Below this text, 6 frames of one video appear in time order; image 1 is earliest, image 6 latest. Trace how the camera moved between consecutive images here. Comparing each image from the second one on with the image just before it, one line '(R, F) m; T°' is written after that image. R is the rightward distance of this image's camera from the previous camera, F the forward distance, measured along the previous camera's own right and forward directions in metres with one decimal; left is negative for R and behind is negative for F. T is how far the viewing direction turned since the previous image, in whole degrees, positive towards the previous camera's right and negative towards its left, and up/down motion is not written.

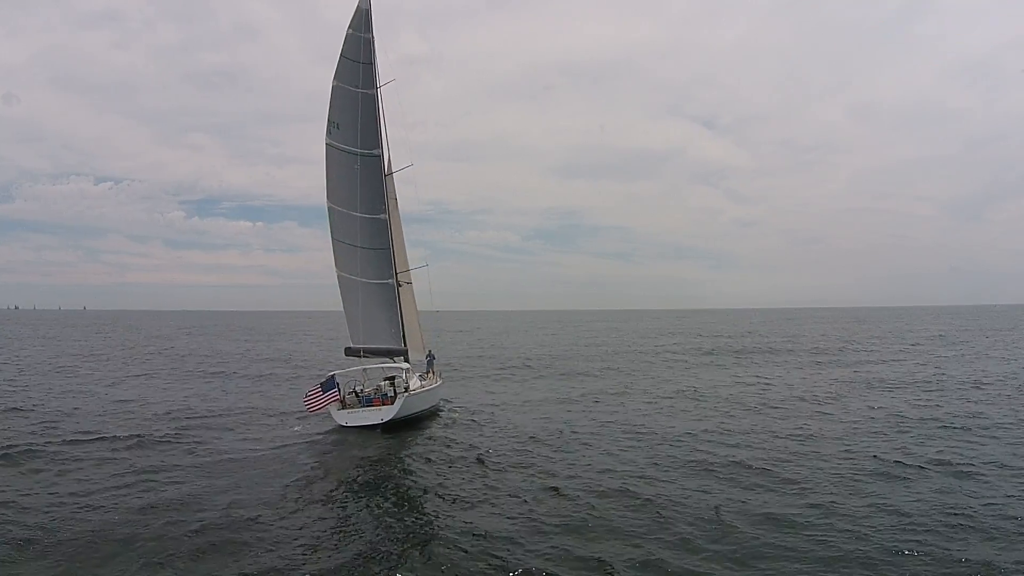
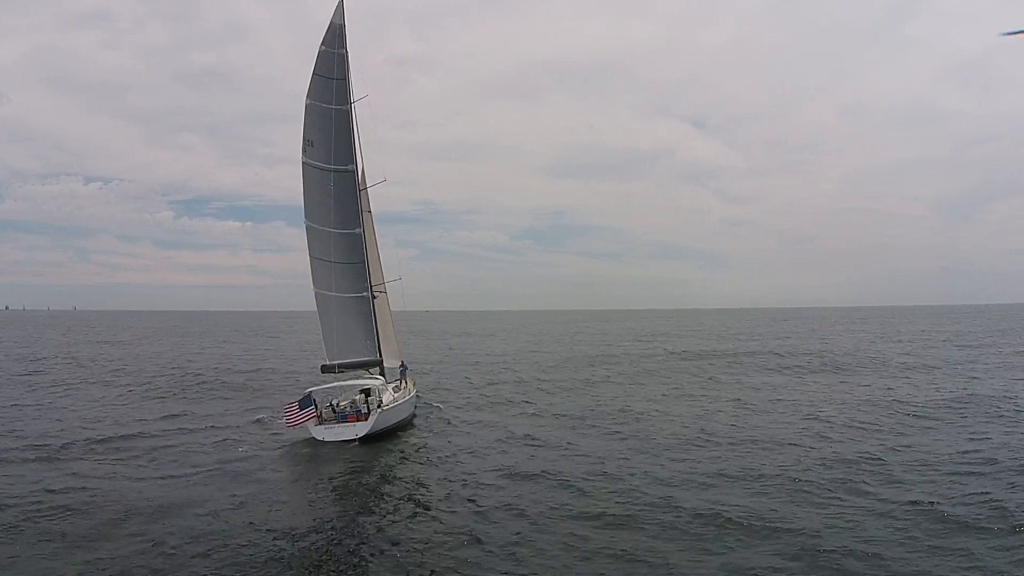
(+2.3, +1.7) m; 0°
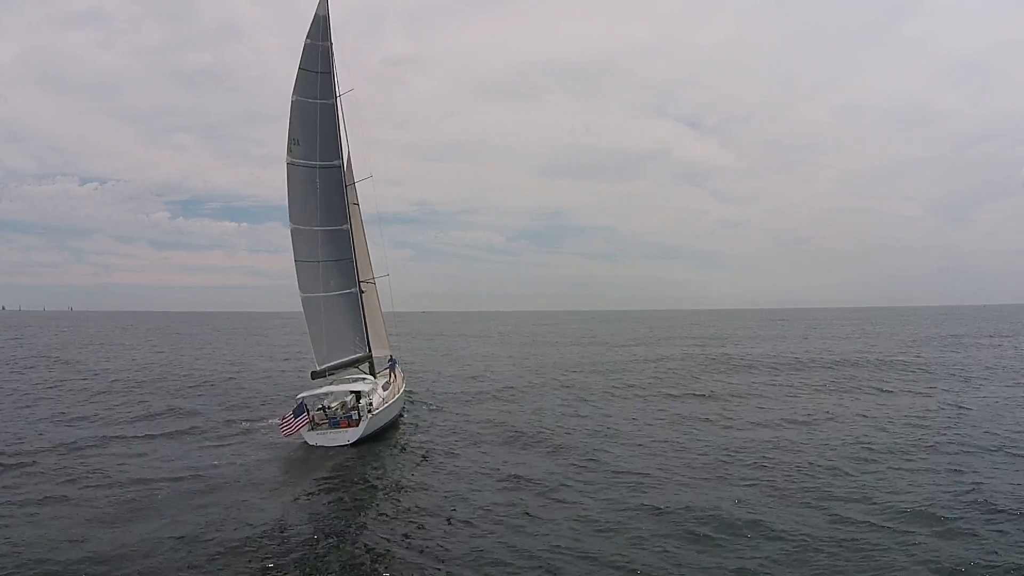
(-0.6, +5.0) m; 0°
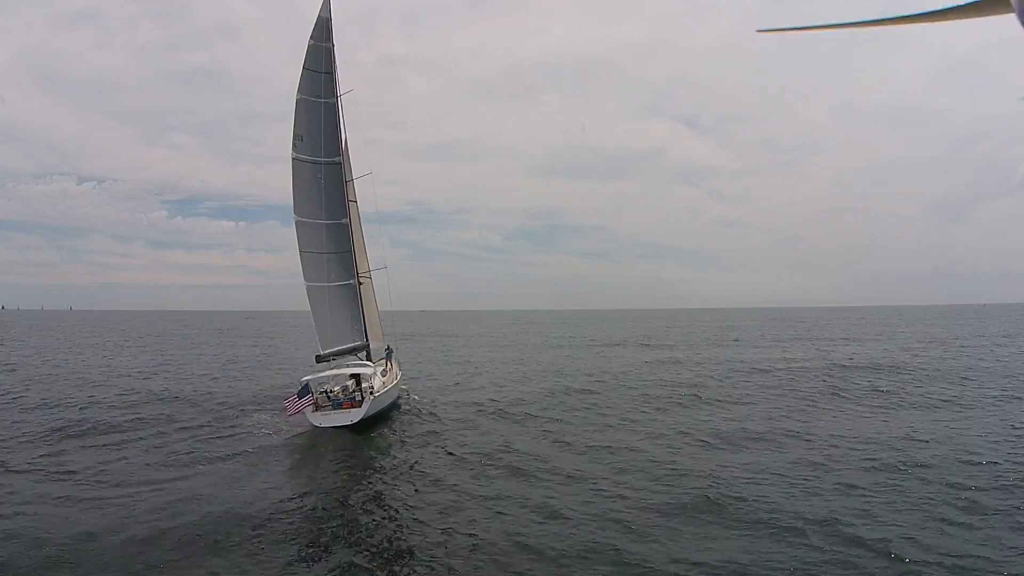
(+1.4, -4.4) m; 0°
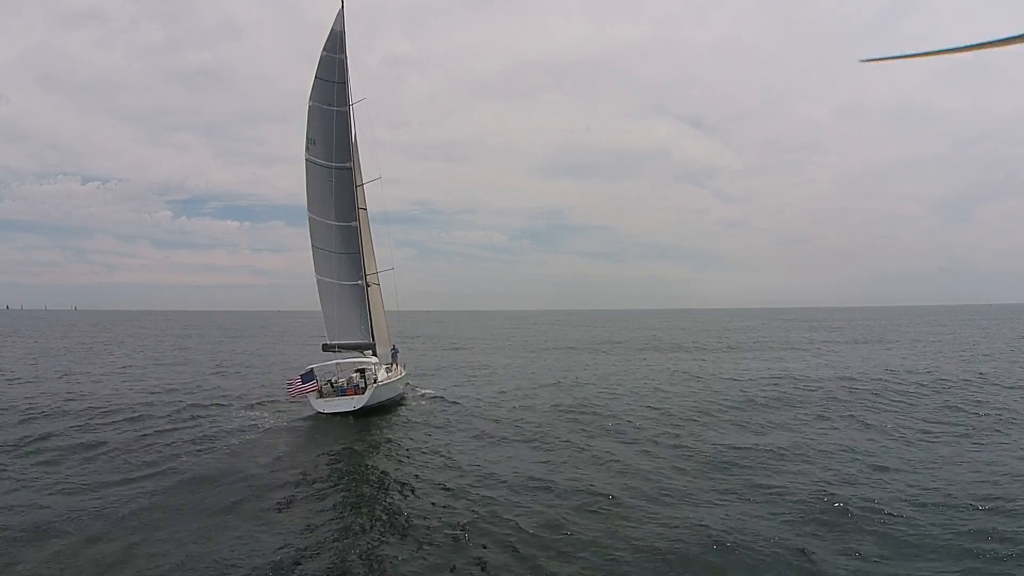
(+0.6, -7.0) m; 0°
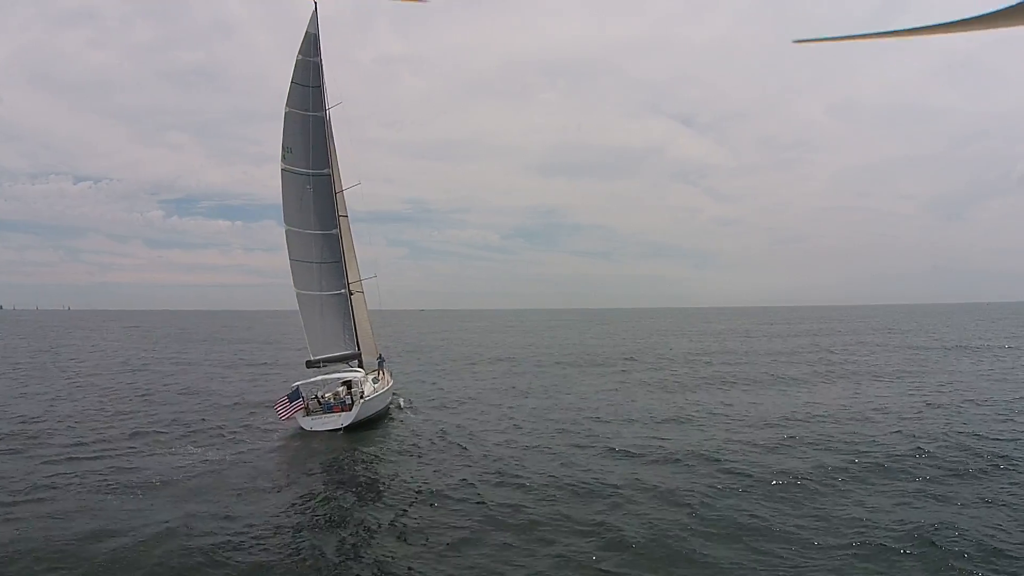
(+1.9, +3.9) m; 0°
